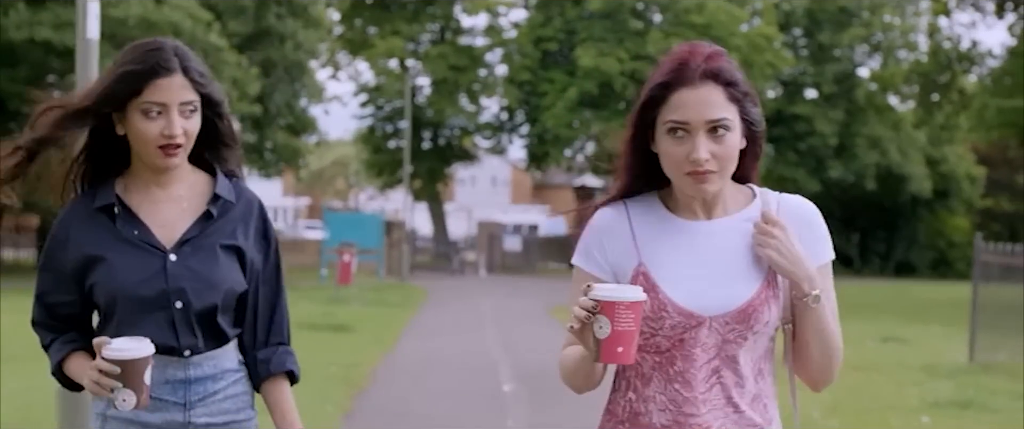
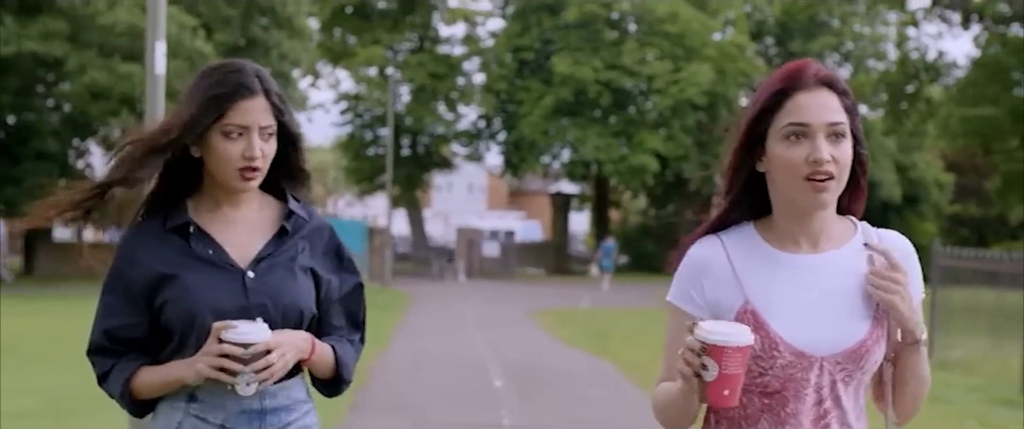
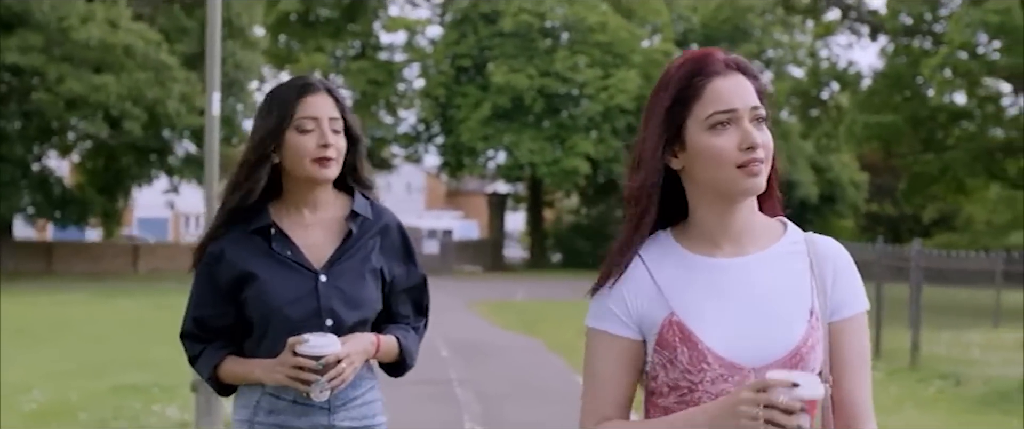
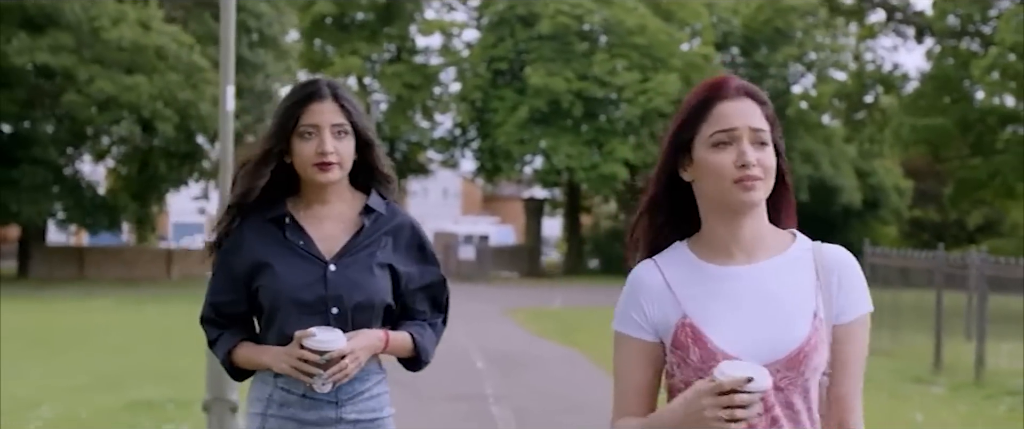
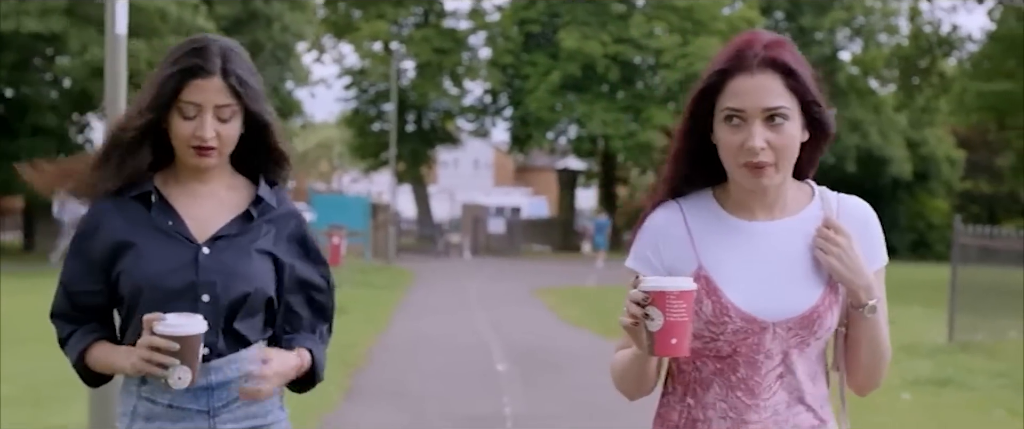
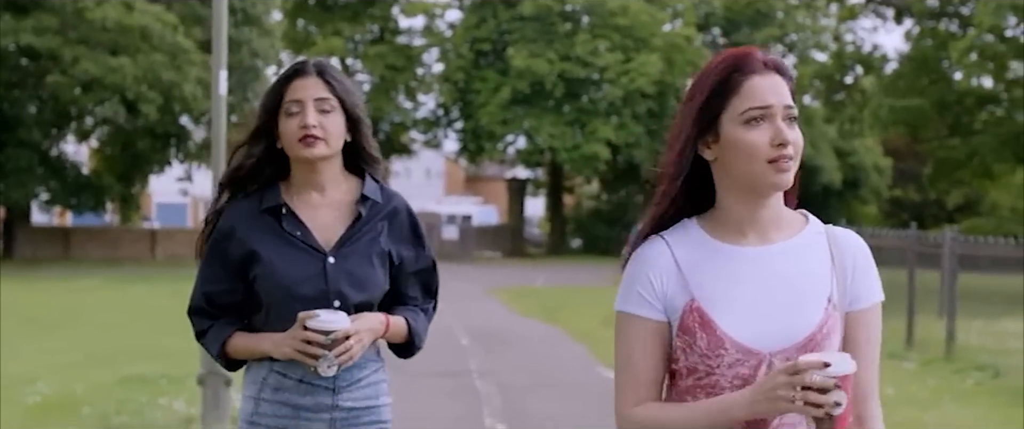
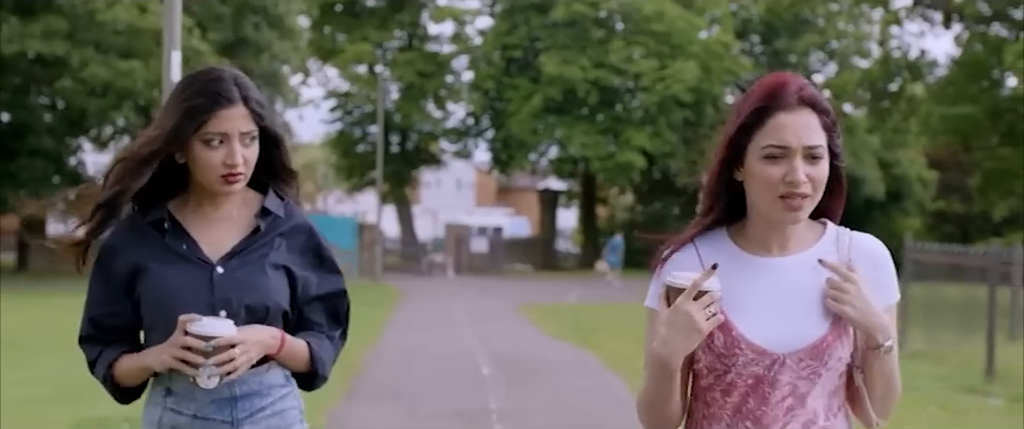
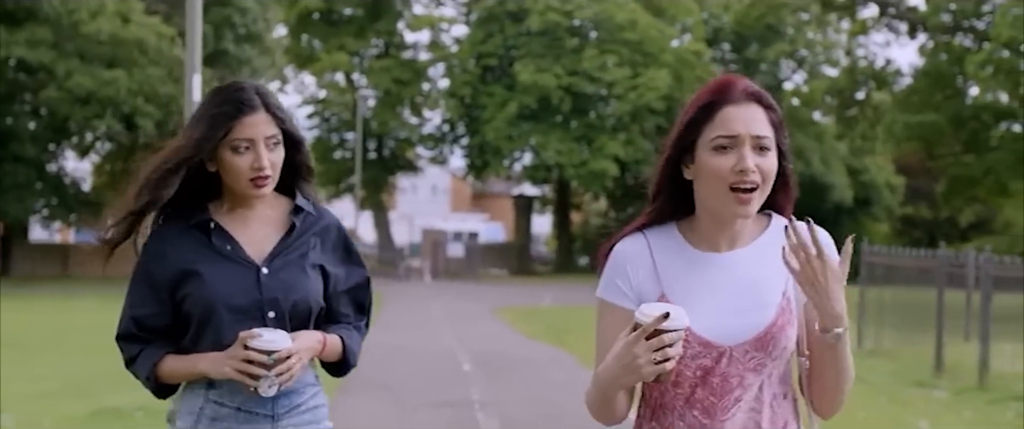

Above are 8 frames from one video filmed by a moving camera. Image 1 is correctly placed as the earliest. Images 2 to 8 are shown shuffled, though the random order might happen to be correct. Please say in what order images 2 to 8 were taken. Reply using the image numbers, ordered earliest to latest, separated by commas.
5, 2, 7, 8, 4, 6, 3
